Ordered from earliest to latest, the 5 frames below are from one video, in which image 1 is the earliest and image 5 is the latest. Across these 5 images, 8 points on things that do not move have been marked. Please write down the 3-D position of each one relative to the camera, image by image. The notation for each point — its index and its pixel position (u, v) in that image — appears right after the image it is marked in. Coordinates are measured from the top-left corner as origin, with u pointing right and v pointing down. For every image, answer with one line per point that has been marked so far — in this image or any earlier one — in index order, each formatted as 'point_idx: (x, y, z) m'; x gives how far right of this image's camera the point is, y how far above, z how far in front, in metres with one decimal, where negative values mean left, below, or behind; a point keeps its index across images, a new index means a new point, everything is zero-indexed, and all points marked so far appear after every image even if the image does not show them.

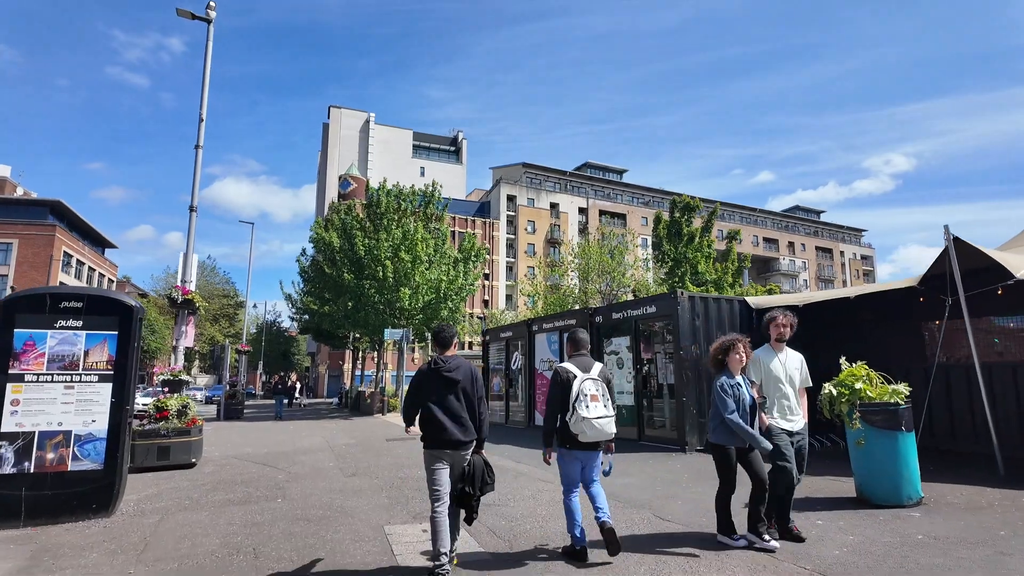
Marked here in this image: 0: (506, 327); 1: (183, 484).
0: (-0.2, -1.1, +16.4) m
1: (-5.4, -3.2, +9.8) m
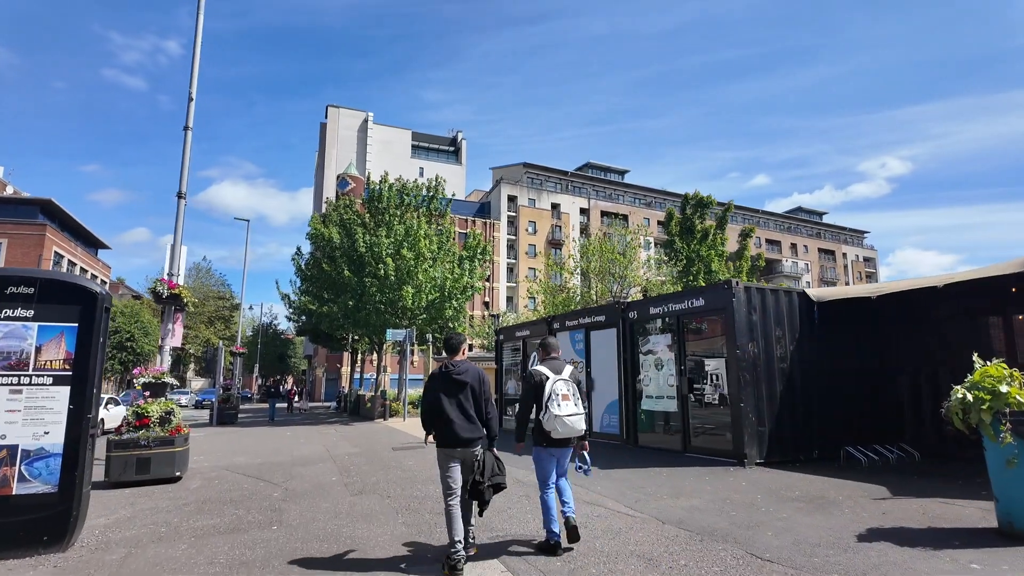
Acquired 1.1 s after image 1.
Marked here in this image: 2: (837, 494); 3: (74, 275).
0: (+0.3, -1.0, +15.1) m
1: (-4.9, -3.0, +8.4) m
2: (+3.7, -2.4, +6.9) m
3: (-4.6, +0.1, +6.4) m
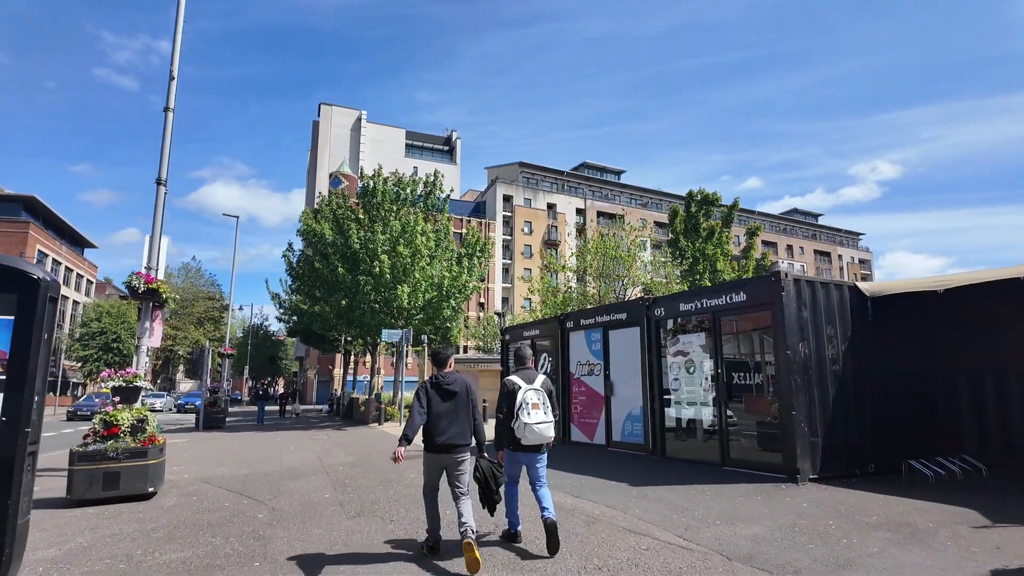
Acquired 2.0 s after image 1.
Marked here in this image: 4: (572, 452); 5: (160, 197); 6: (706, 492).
0: (+0.5, -0.9, +14.0) m
1: (-4.6, -2.9, +7.3) m
2: (+4.0, -2.2, +5.8) m
3: (-4.4, +0.3, +5.2) m
4: (+1.1, -3.1, +11.4) m
5: (-7.7, +2.0, +13.1) m
6: (+2.4, -2.5, +7.4) m
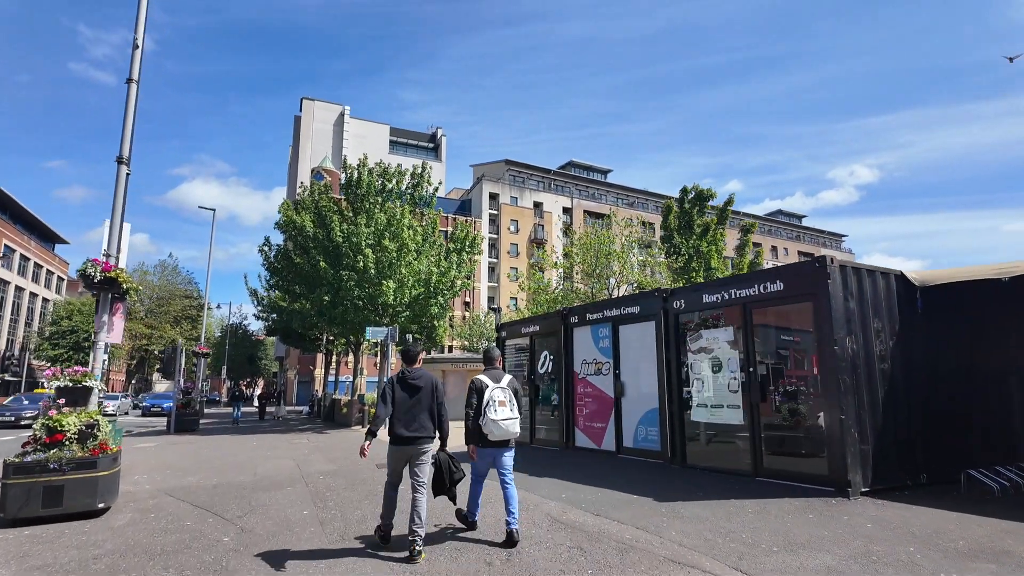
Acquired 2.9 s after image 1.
0: (+0.4, -0.7, +12.9) m
1: (-4.5, -2.7, +6.1) m
2: (+4.2, -2.1, +4.9) m
3: (-4.2, +0.5, +4.0) m
4: (+1.1, -3.0, +10.4) m
5: (-7.7, +2.2, +11.8) m
6: (+2.5, -2.4, +6.4) m
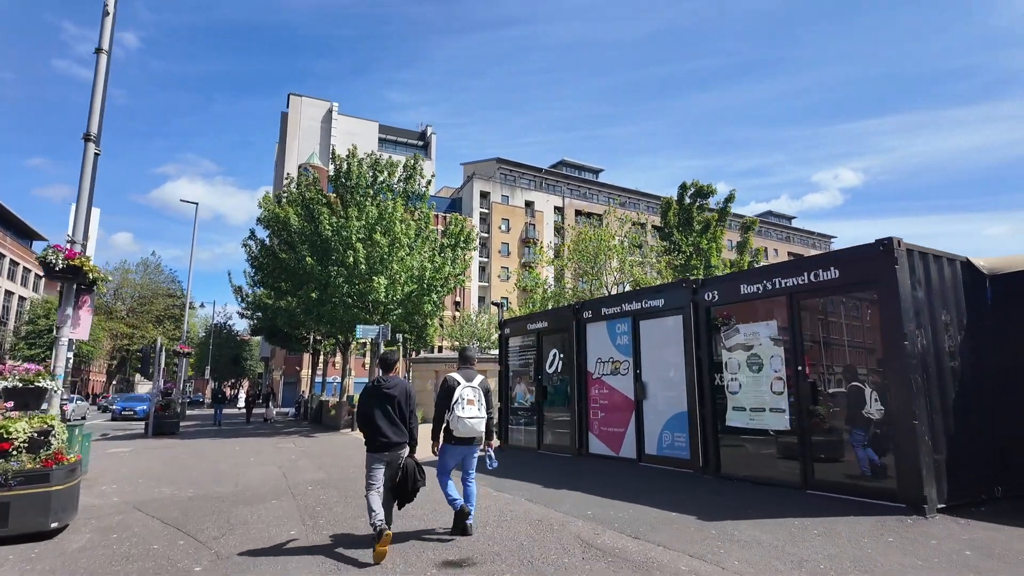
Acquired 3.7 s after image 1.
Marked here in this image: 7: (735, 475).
0: (+0.5, -0.6, +12.0) m
1: (-4.3, -2.6, +5.0) m
2: (+4.4, -2.0, +4.0) m
3: (-3.9, +0.6, +3.0) m
4: (+1.3, -2.8, +9.4) m
5: (-7.5, +2.3, +10.7) m
6: (+2.8, -2.2, +5.5) m
7: (+2.9, -2.4, +7.8) m
